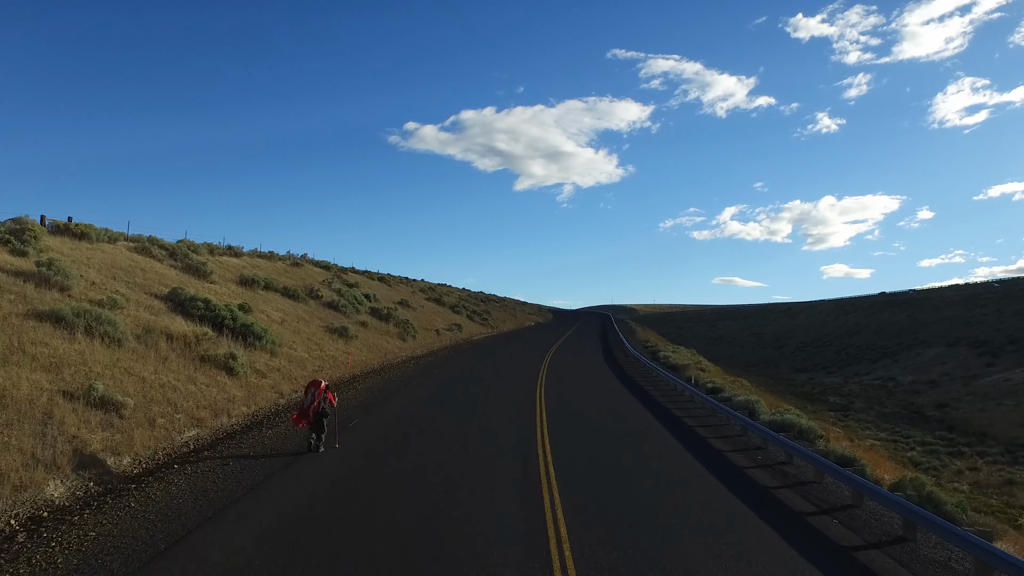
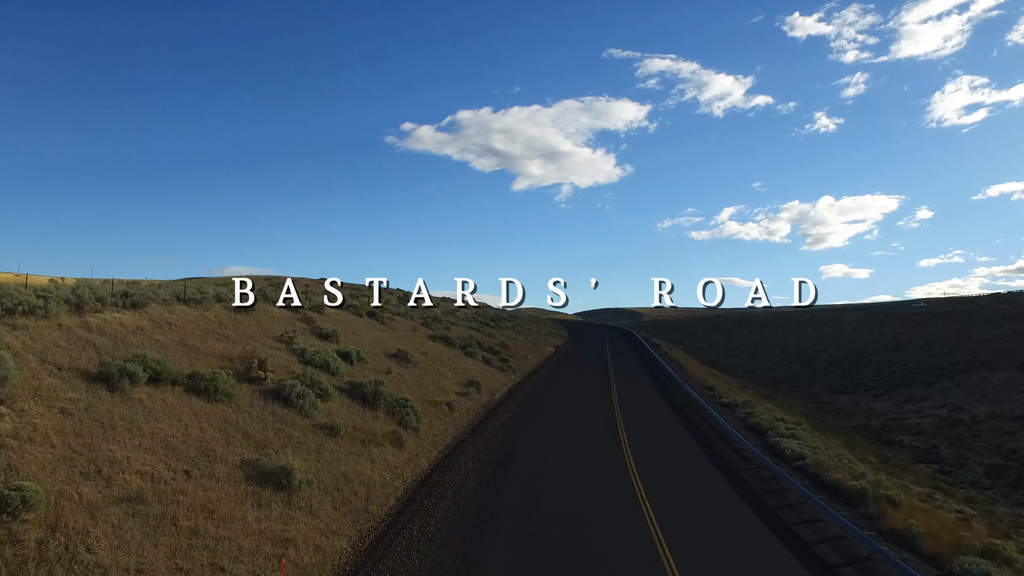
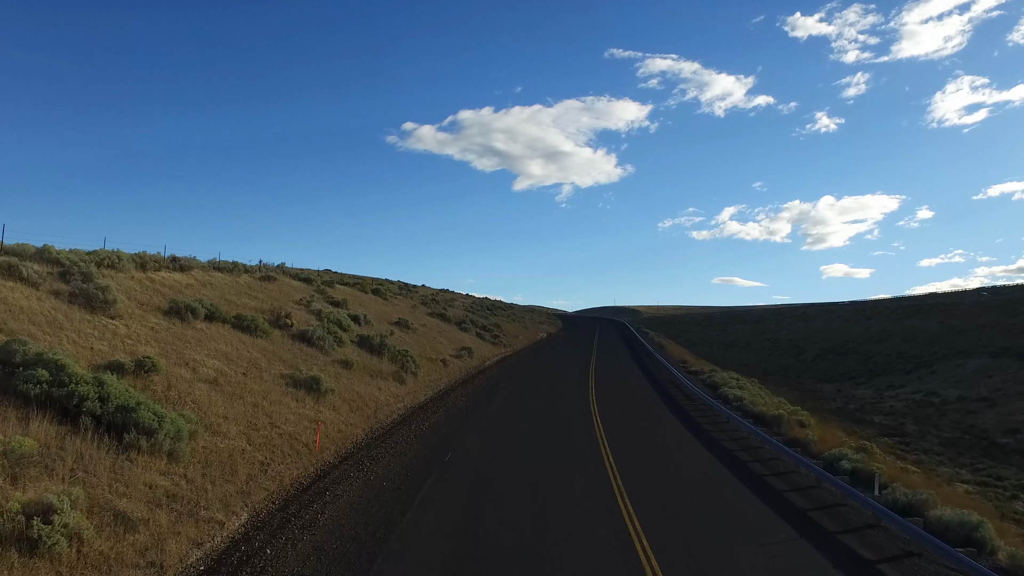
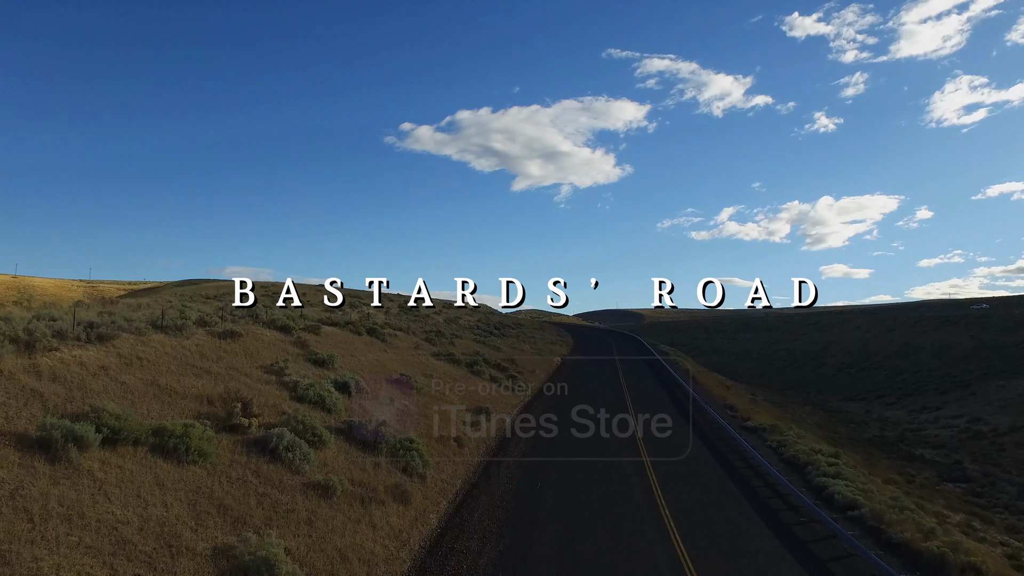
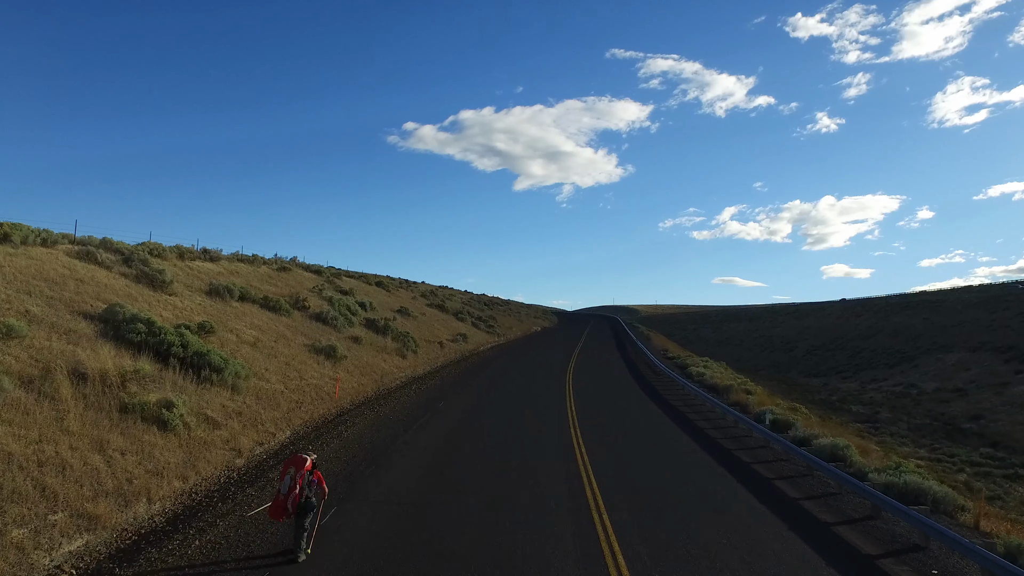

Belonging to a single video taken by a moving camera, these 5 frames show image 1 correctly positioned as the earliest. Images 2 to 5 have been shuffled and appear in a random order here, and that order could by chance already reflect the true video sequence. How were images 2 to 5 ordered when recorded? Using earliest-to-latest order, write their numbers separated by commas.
5, 3, 2, 4
